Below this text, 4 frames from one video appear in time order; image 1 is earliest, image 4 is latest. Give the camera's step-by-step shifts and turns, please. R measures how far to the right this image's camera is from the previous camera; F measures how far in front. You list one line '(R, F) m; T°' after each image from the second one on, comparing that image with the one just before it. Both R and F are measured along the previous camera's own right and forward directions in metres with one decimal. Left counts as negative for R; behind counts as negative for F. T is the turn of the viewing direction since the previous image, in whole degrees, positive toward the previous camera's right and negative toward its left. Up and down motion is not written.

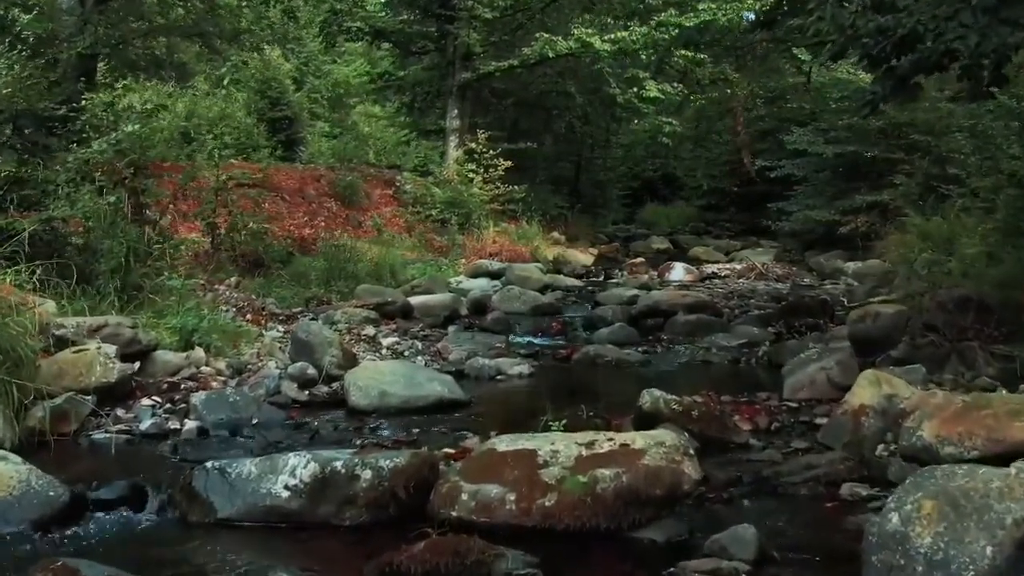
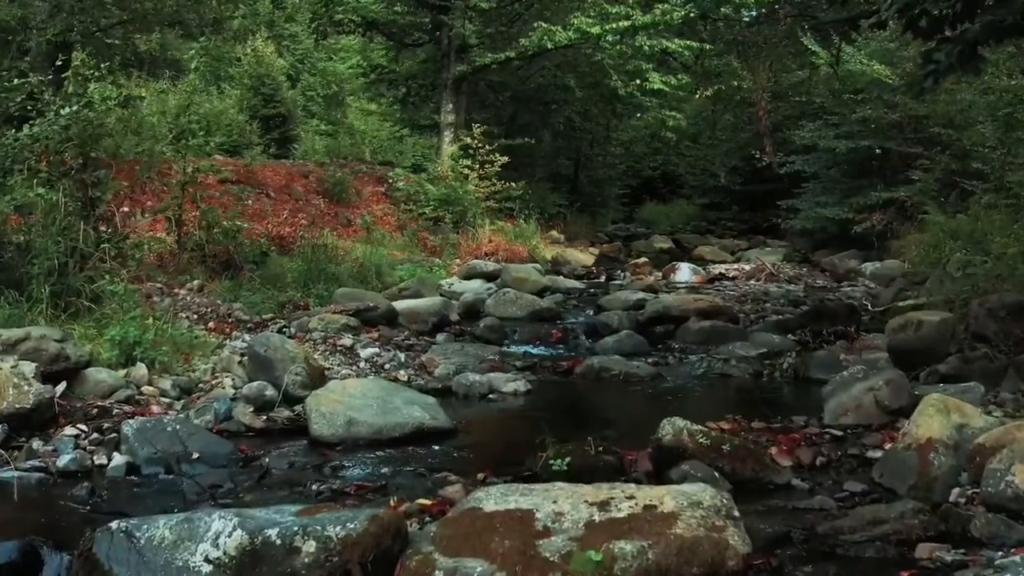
(0.0, +1.0) m; 0°
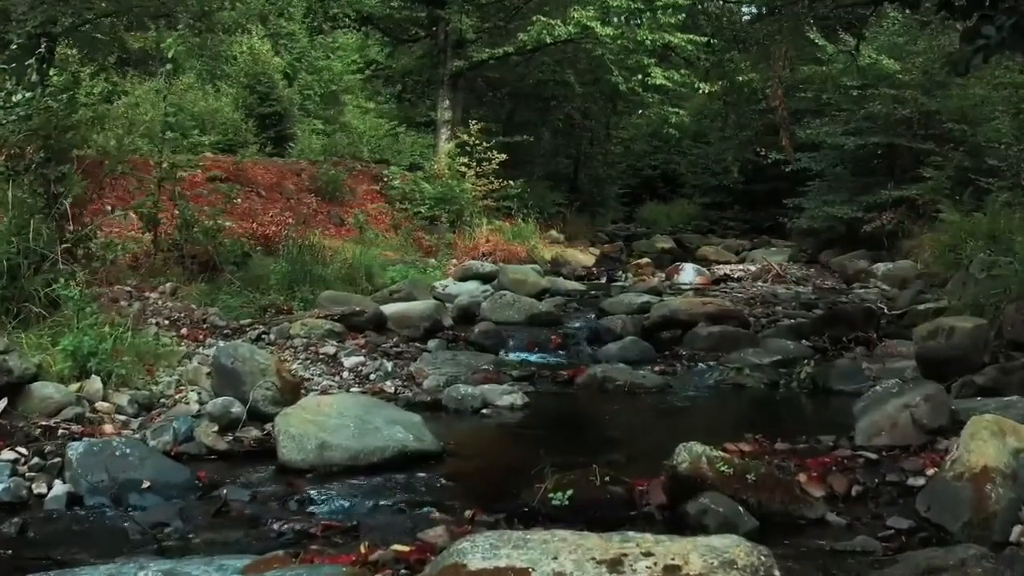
(0.0, +0.6) m; 0°
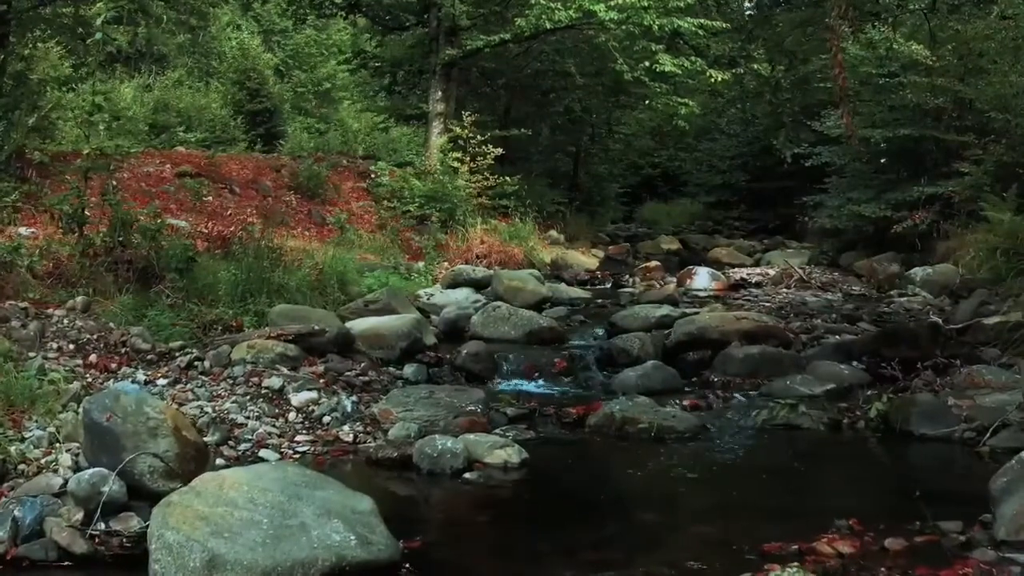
(0.0, +1.6) m; 0°
